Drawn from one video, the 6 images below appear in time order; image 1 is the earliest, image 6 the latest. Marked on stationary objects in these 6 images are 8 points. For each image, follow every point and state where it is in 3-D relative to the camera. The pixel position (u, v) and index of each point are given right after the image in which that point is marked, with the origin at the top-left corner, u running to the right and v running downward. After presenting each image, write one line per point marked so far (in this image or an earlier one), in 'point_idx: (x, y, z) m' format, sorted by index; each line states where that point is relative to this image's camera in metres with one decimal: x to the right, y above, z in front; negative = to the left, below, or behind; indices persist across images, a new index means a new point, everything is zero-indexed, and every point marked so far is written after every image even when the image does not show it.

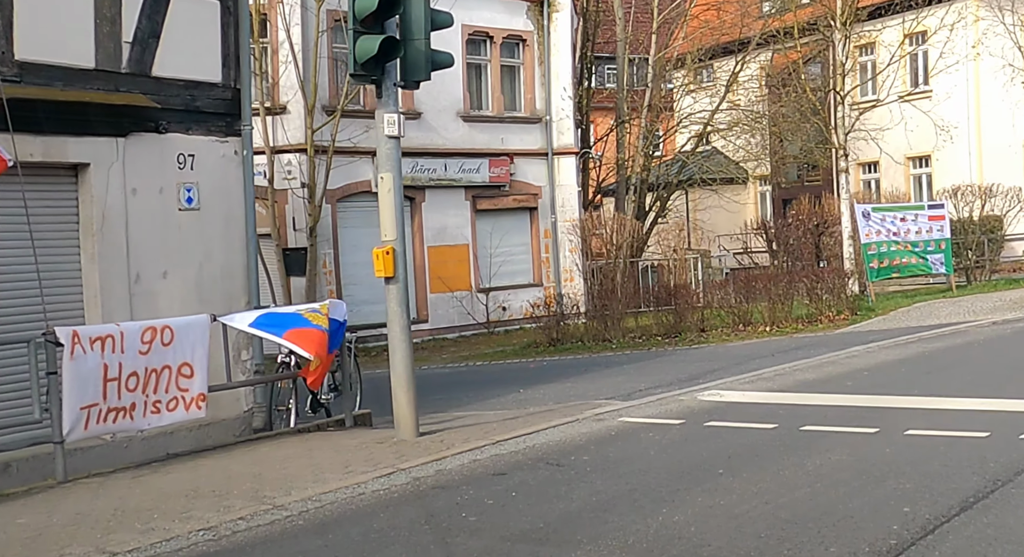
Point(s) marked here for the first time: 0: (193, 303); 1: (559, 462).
0: (-3.2, -0.2, +10.0) m
1: (+0.4, -1.4, +7.3) m
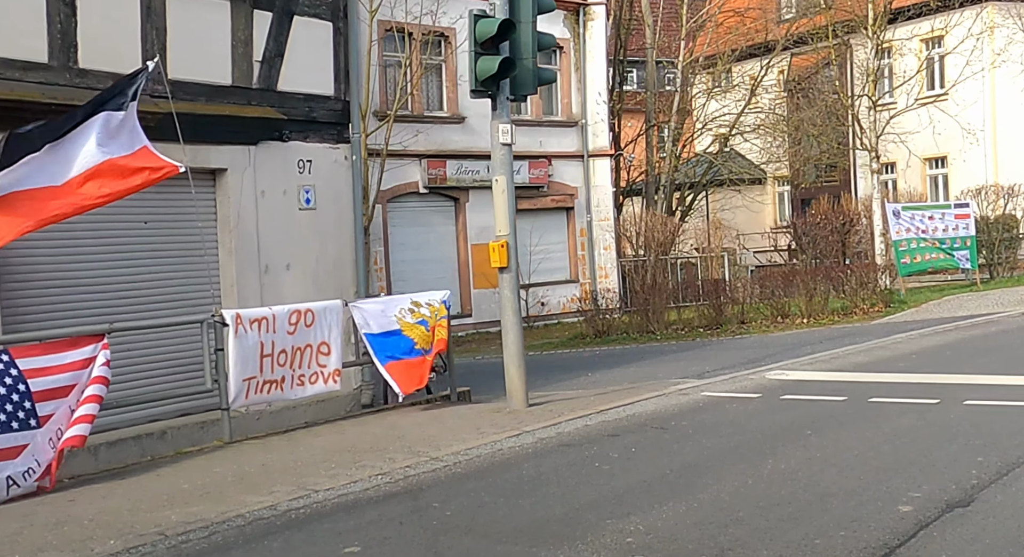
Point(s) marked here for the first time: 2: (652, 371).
0: (-2.3, -0.2, +11.1) m
1: (+1.3, -1.3, +8.5) m
2: (+1.8, -1.2, +12.7) m
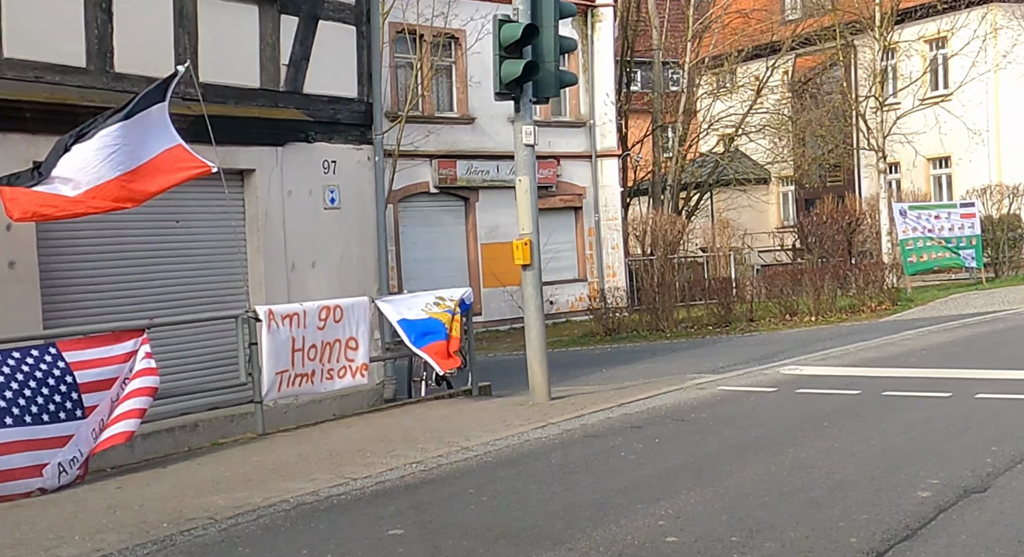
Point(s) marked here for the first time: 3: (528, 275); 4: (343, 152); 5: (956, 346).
0: (-2.0, -0.1, +11.4) m
1: (+1.5, -1.2, +8.7) m
2: (+2.0, -1.2, +13.0) m
3: (+0.2, 0.0, +9.7) m
4: (-2.0, +1.5, +11.6) m
5: (+5.5, -0.8, +12.2) m
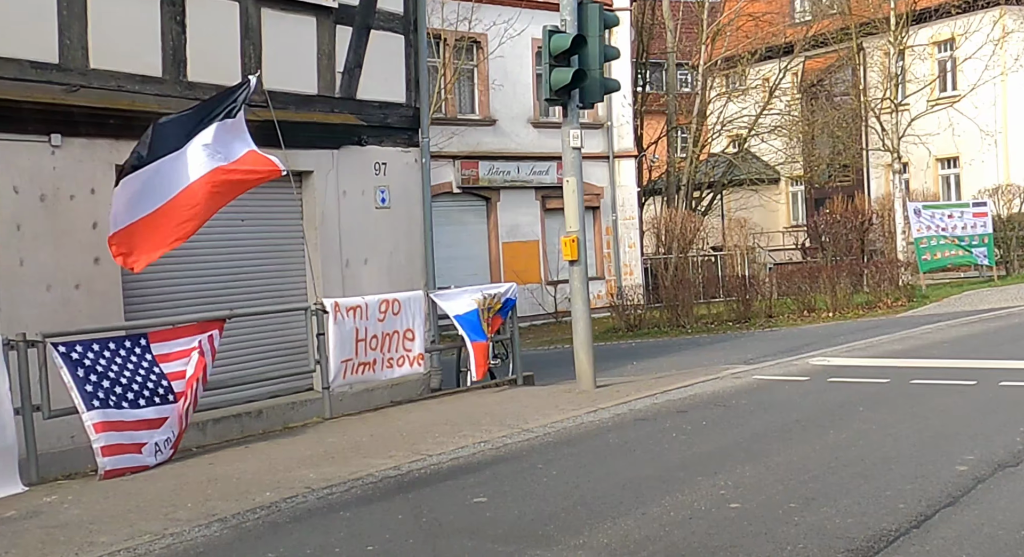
0: (-1.5, -0.1, +12.0) m
1: (+2.0, -1.2, +9.3) m
2: (+2.5, -1.1, +13.6) m
3: (+0.7, +0.1, +10.3) m
4: (-1.5, +1.5, +12.2) m
5: (+6.0, -0.8, +12.8) m
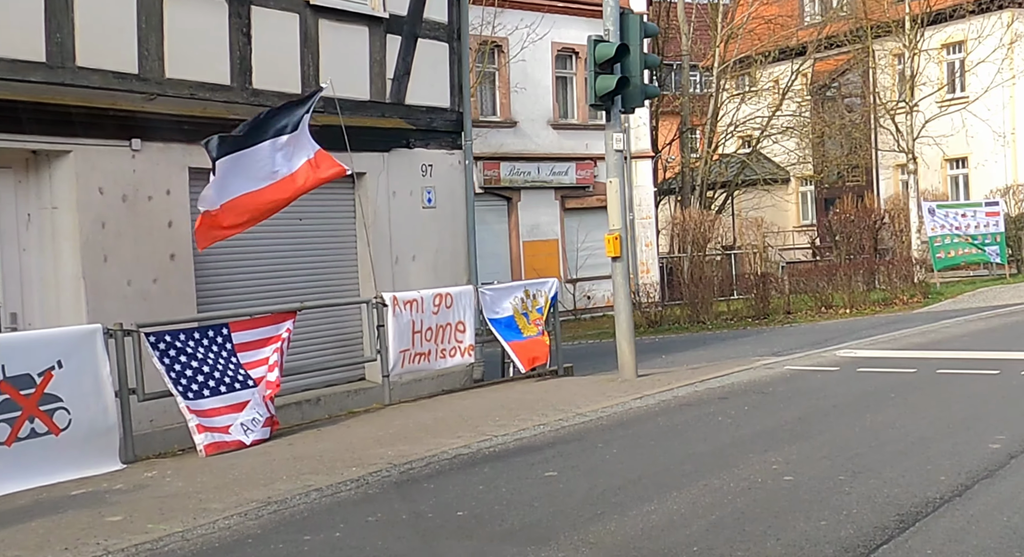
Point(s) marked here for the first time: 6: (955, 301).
0: (-1.0, 0.0, +12.7) m
1: (+2.5, -1.1, +9.9) m
2: (+3.1, -1.1, +14.2) m
3: (+1.2, +0.1, +10.9) m
4: (-1.0, +1.6, +12.8) m
5: (+6.5, -0.7, +13.4) m
6: (+8.2, -0.4, +18.3) m
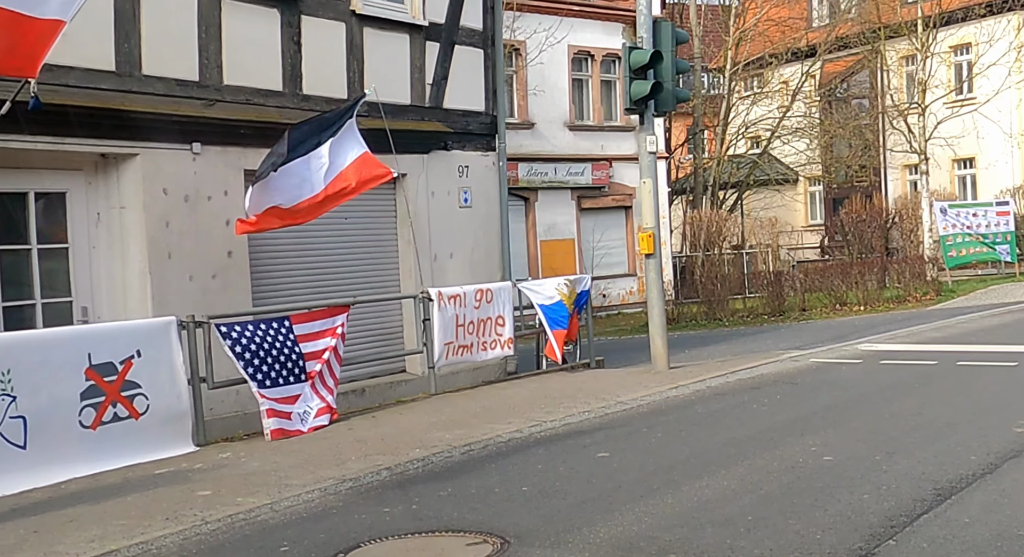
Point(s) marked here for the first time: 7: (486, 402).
0: (-0.6, 0.0, +13.2) m
1: (+3.0, -1.1, +10.5) m
2: (+3.5, -1.0, +14.7) m
3: (+1.6, +0.2, +11.4) m
4: (-0.5, +1.6, +13.3) m
5: (+6.9, -0.7, +13.9) m
6: (+8.6, -0.4, +18.8) m
7: (-0.3, -1.3, +10.0) m
